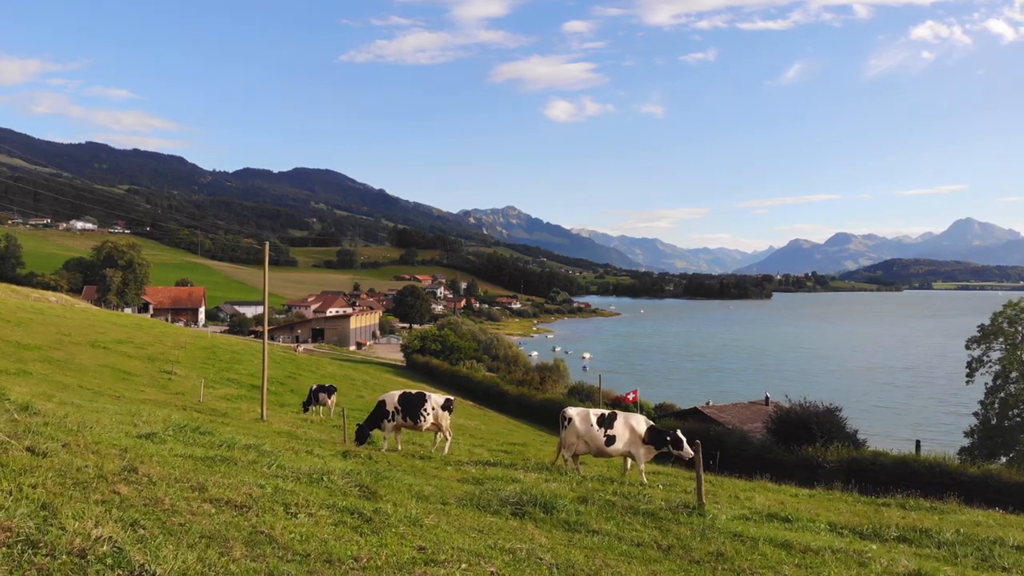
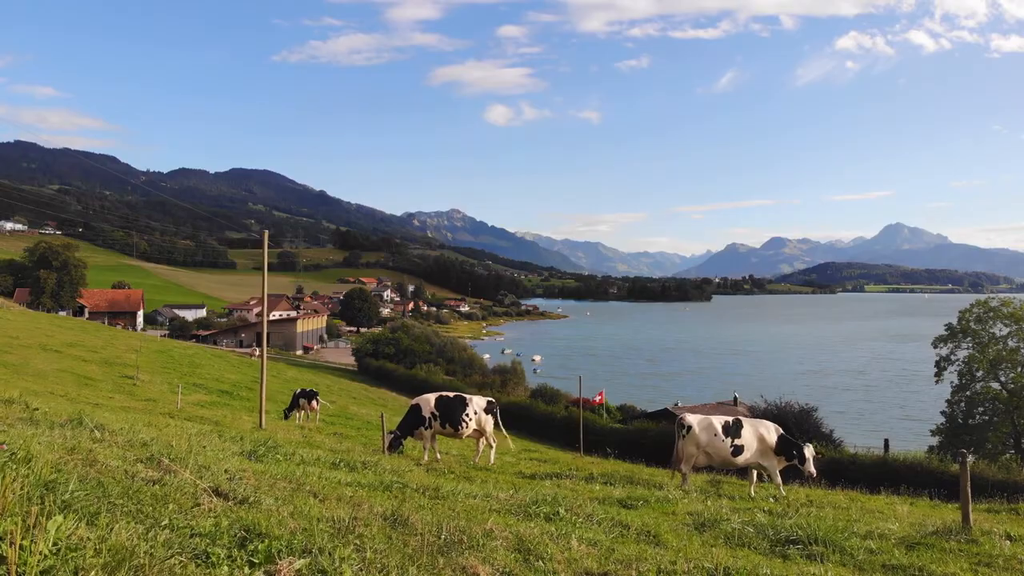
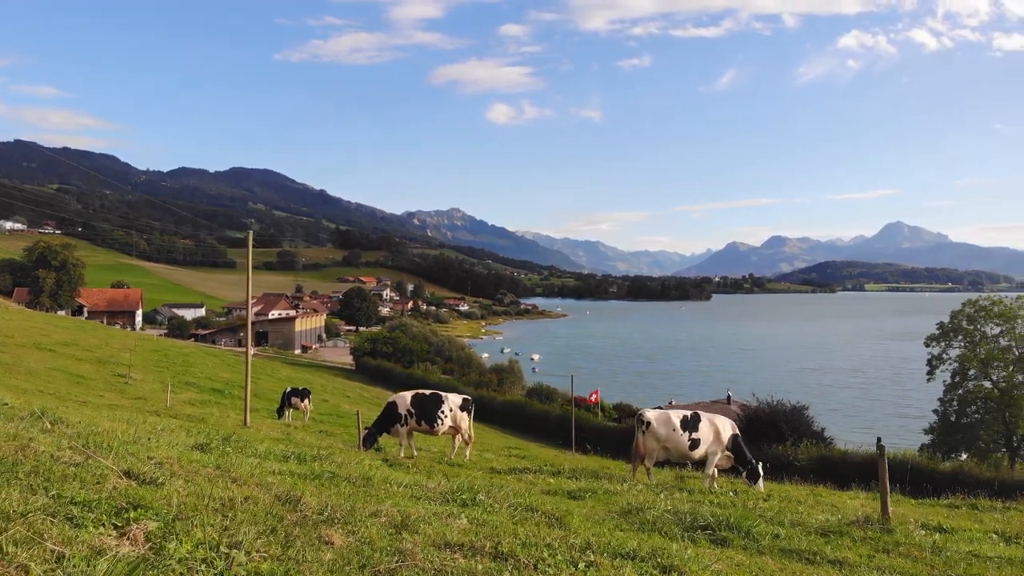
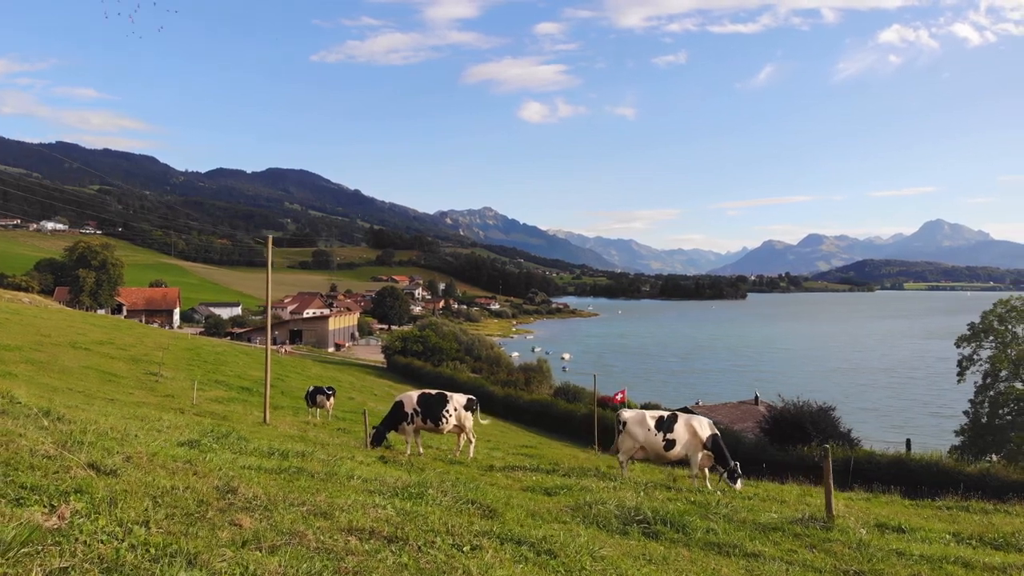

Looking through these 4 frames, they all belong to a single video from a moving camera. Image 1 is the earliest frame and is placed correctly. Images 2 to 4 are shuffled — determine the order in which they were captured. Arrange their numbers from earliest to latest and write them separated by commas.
4, 3, 2
